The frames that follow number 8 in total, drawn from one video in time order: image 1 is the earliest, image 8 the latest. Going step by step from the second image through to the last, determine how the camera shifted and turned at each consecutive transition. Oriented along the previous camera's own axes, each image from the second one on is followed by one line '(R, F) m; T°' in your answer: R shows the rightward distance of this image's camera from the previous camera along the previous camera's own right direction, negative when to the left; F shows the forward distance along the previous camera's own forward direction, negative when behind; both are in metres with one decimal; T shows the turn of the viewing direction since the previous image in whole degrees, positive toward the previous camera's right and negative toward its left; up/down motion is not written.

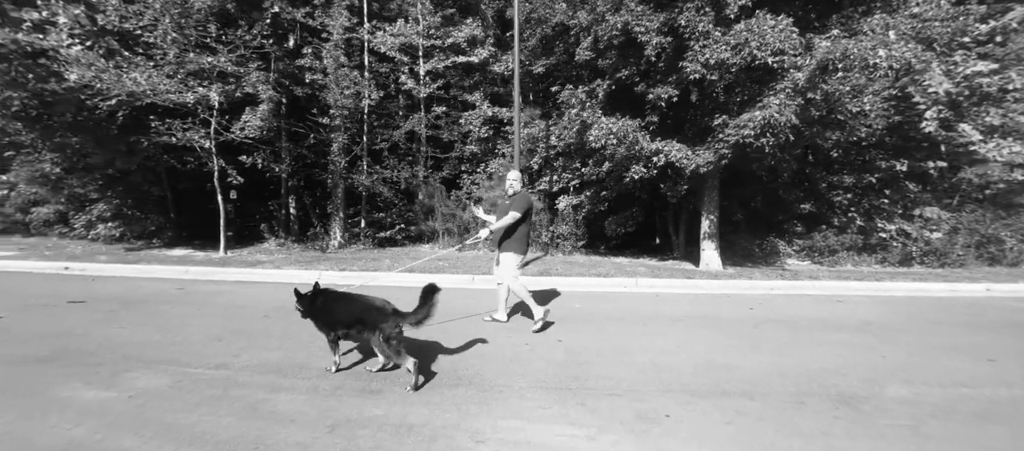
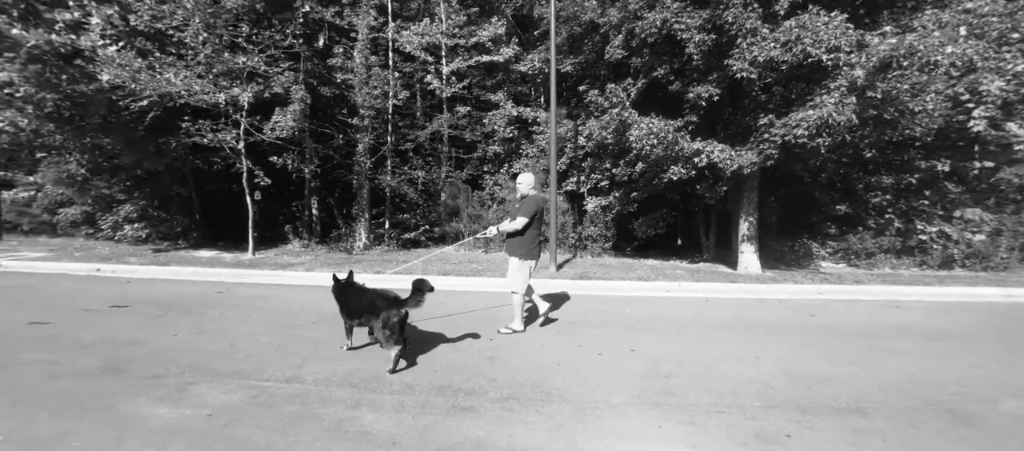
(-0.7, +0.2) m; -1°
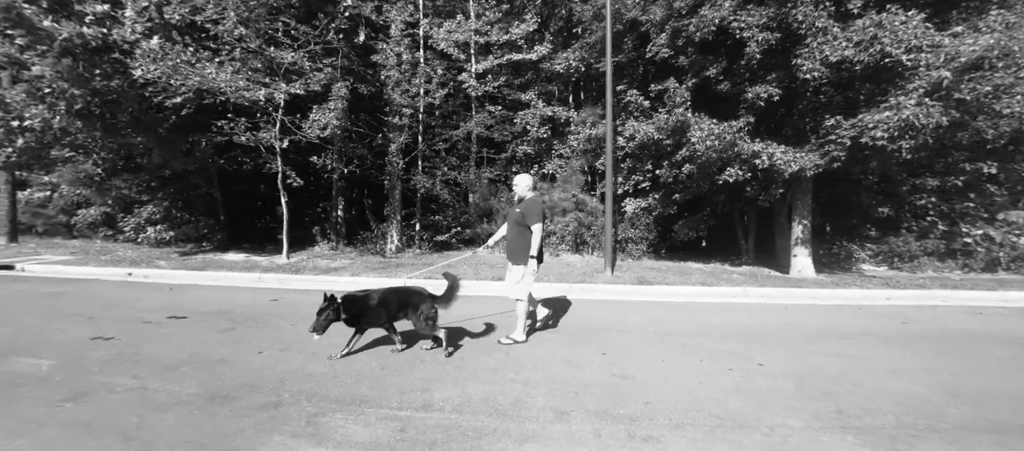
(-1.4, +0.3) m; +1°
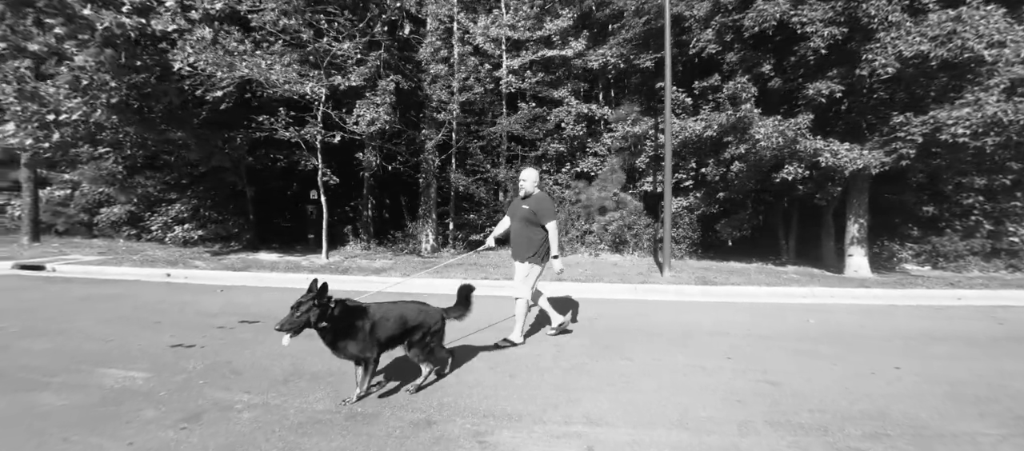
(-1.3, +0.3) m; +1°
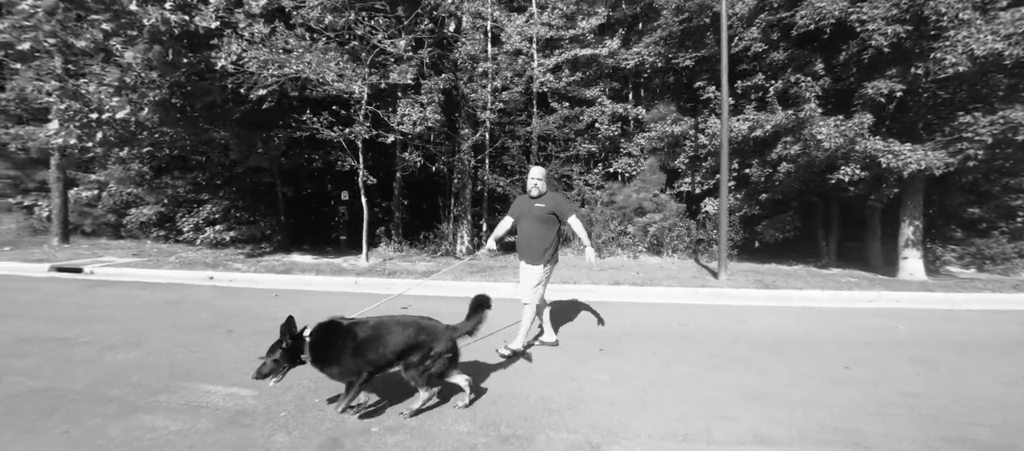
(-1.1, +0.2) m; 0°
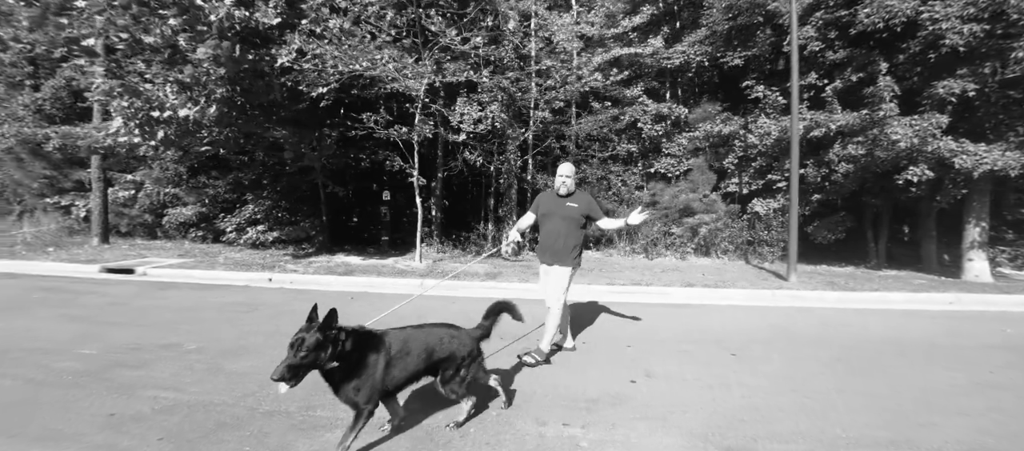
(-1.4, +0.2) m; 0°
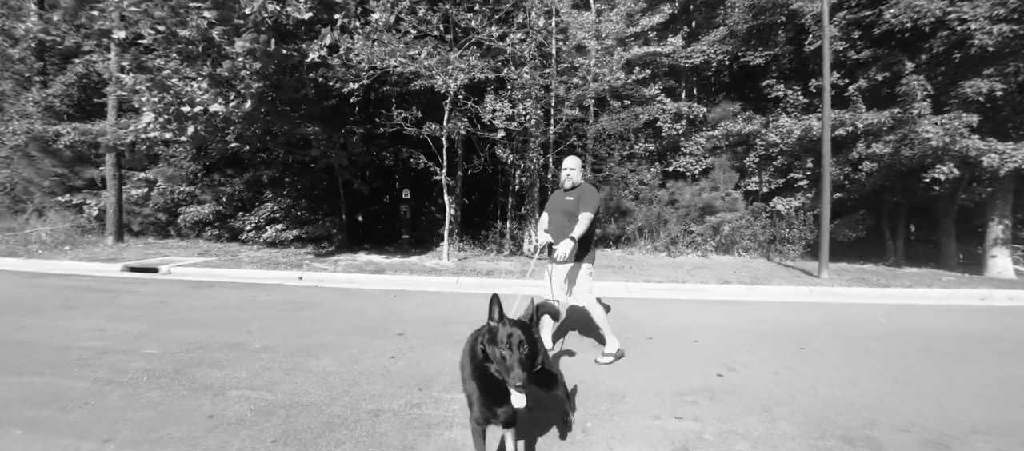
(-0.9, 0.0) m; +1°
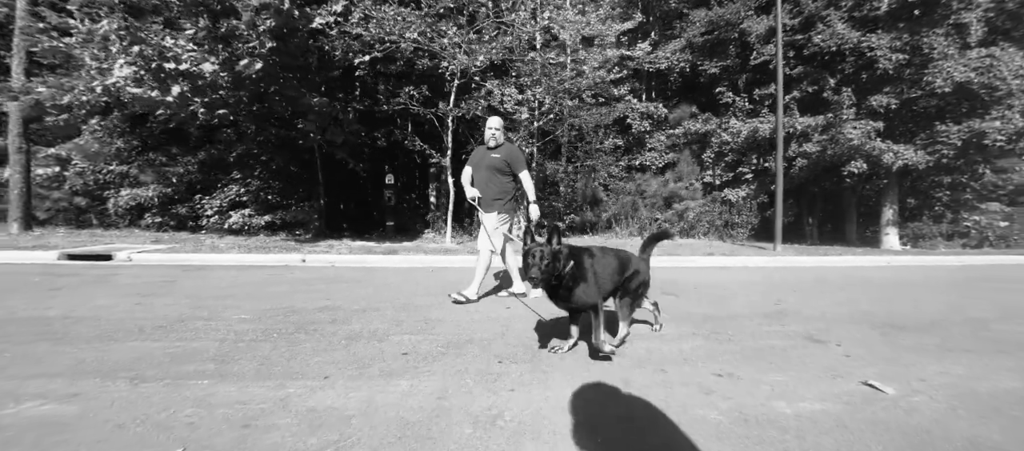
(-2.1, 0.0) m; +12°
